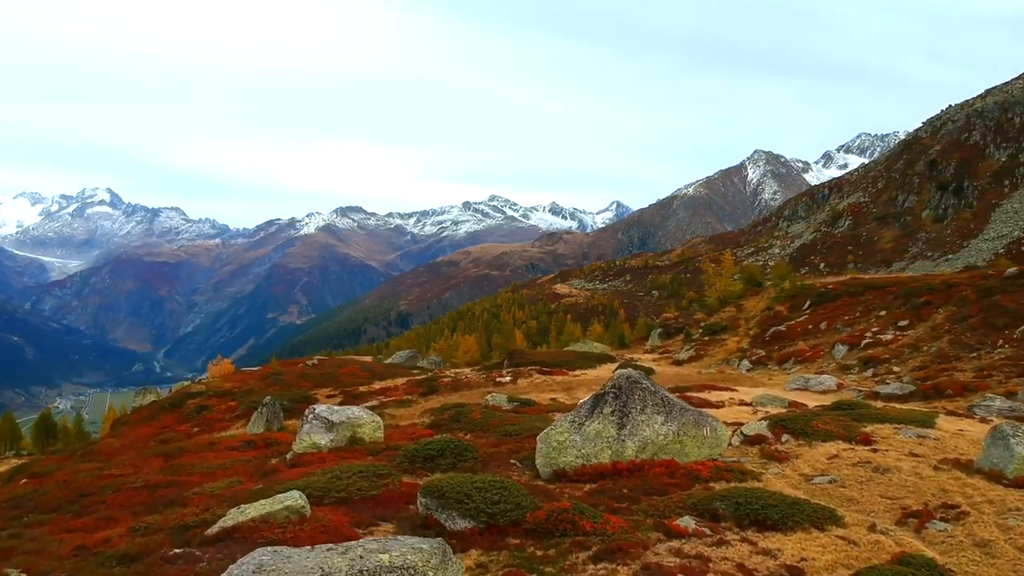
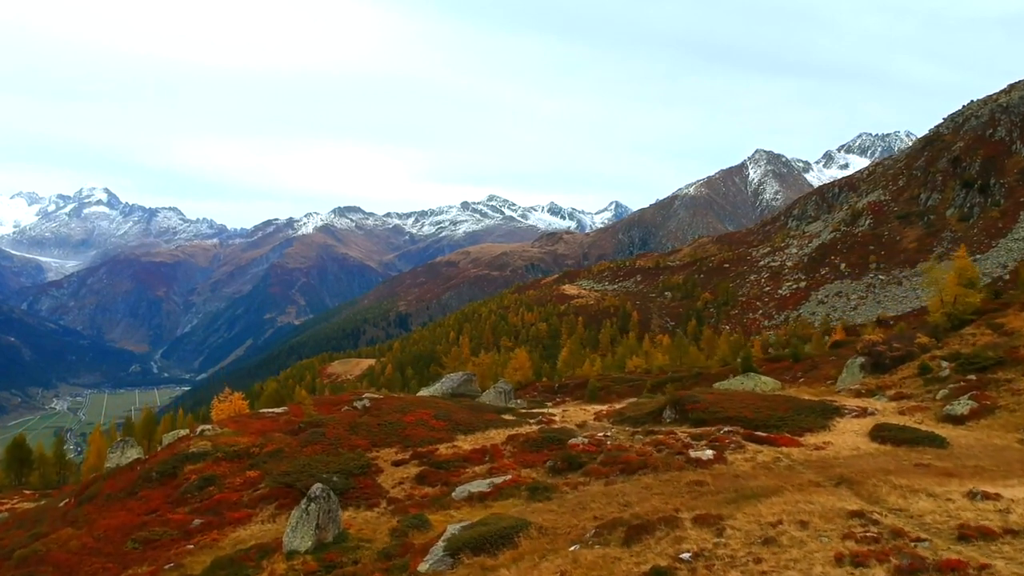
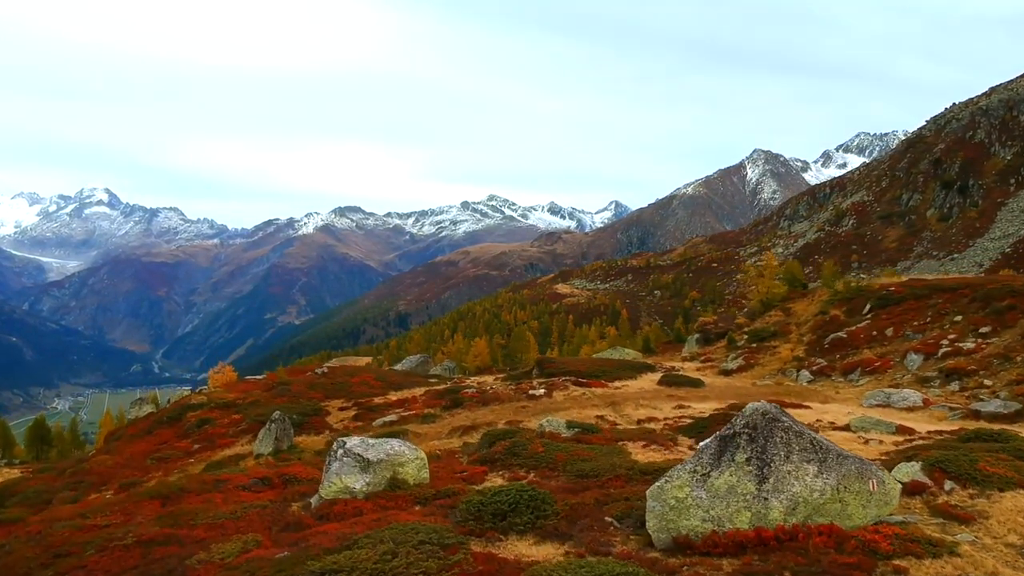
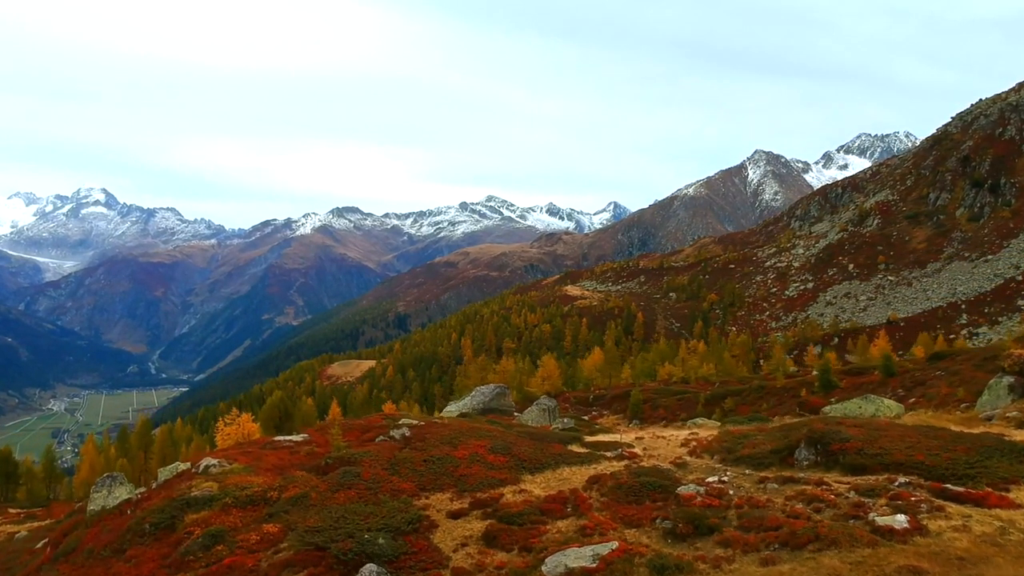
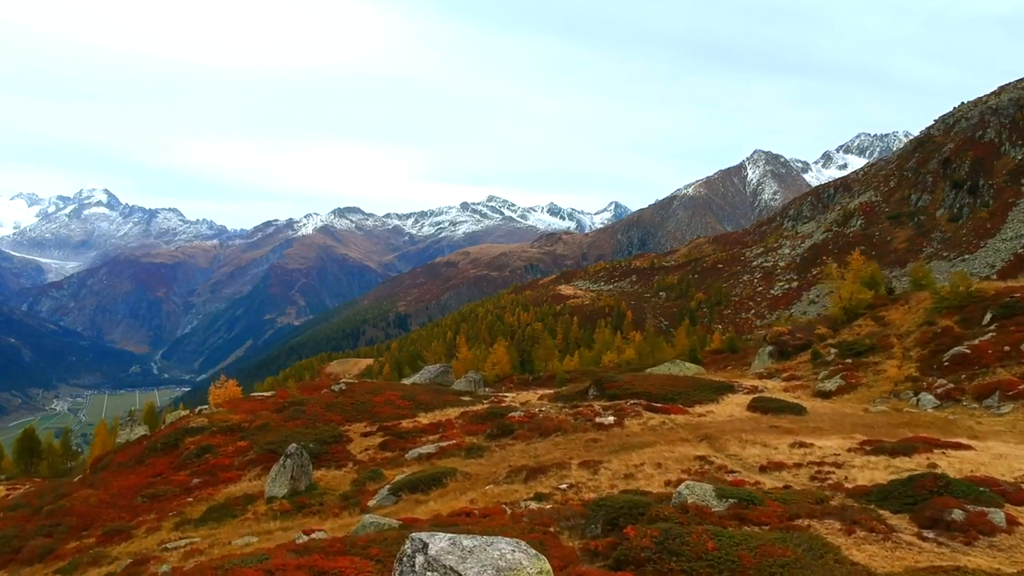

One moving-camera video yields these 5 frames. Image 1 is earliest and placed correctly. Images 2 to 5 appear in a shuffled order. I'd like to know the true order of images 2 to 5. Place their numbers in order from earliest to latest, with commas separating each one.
3, 5, 2, 4
